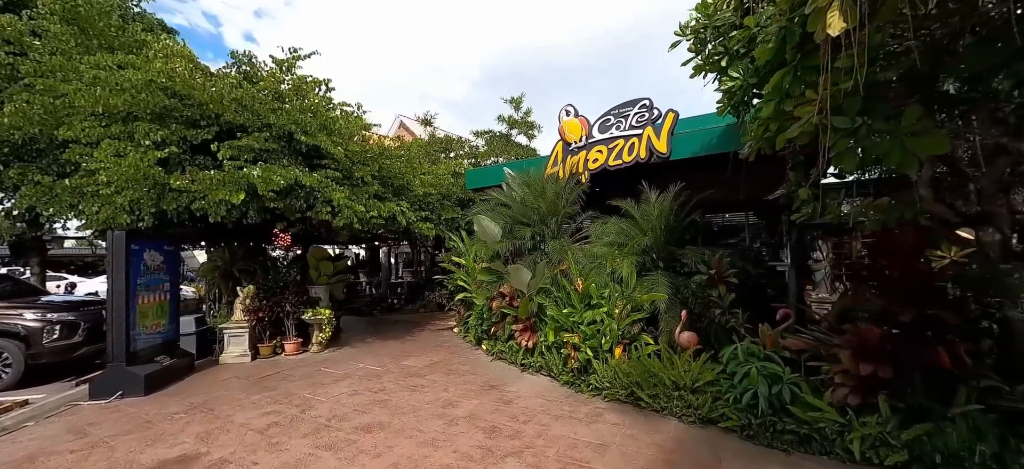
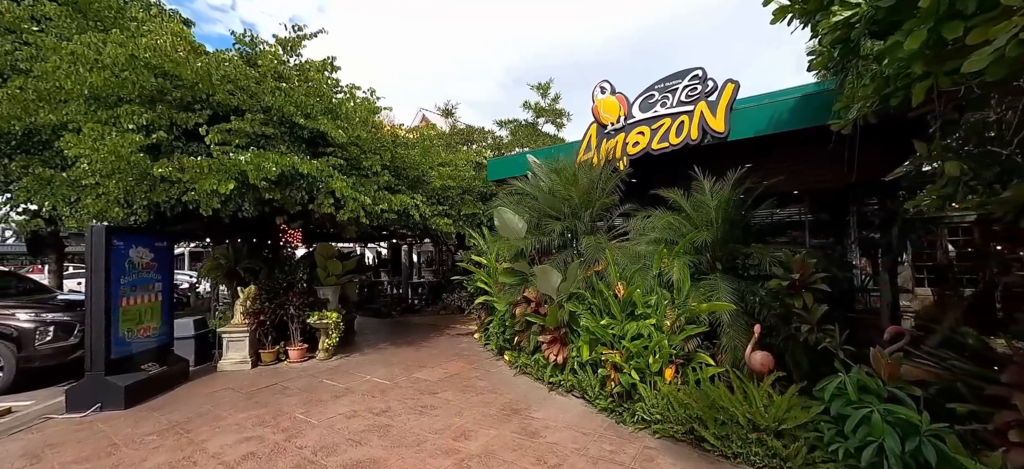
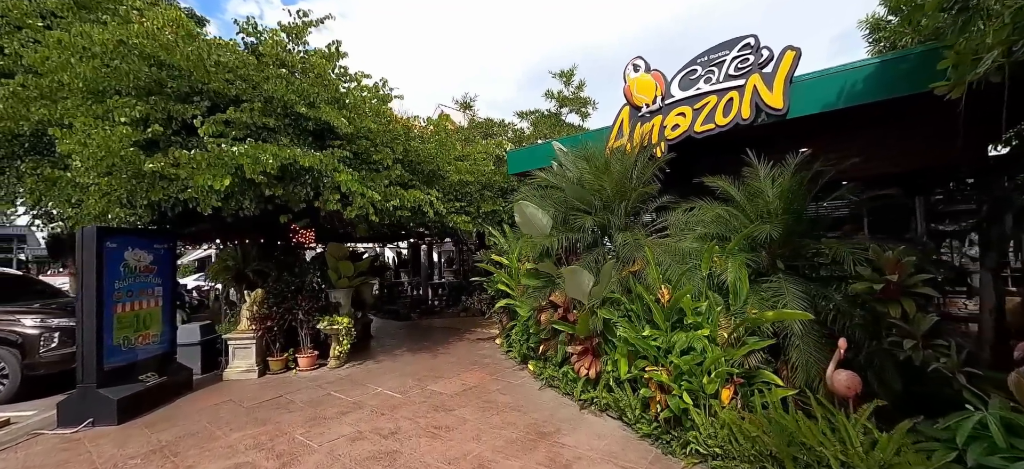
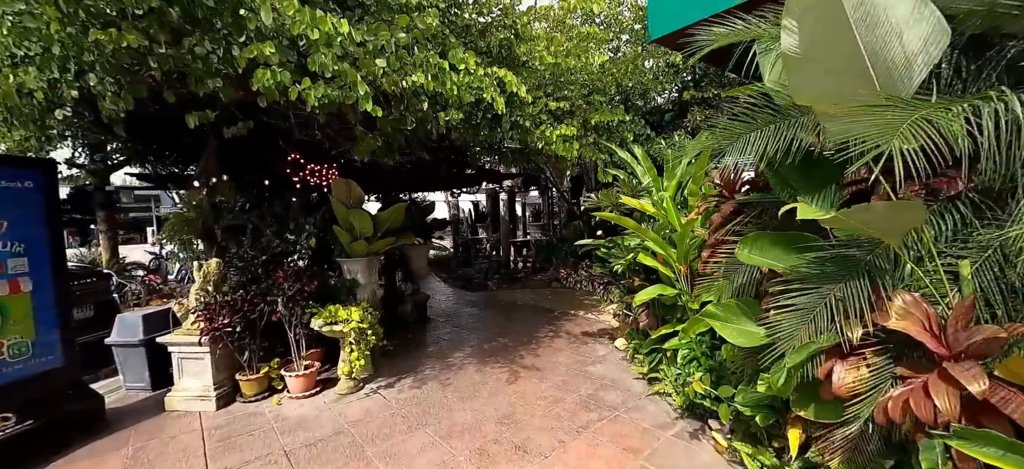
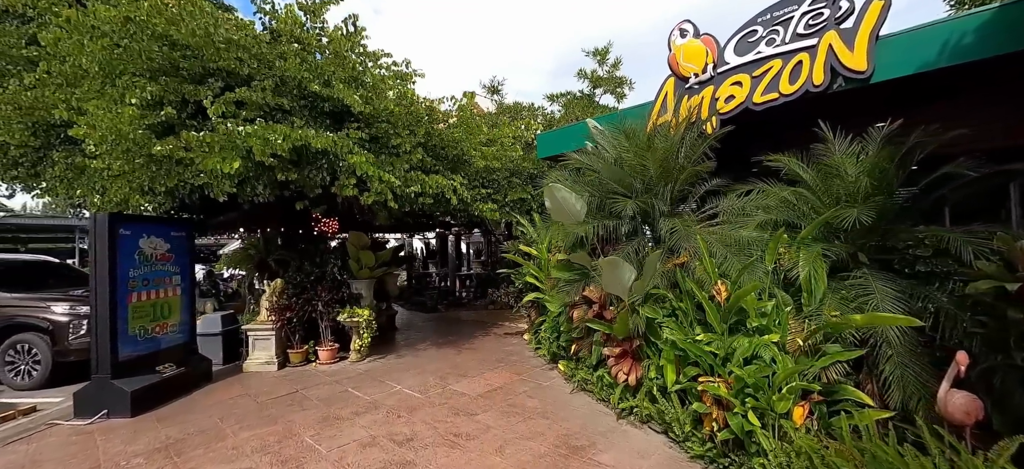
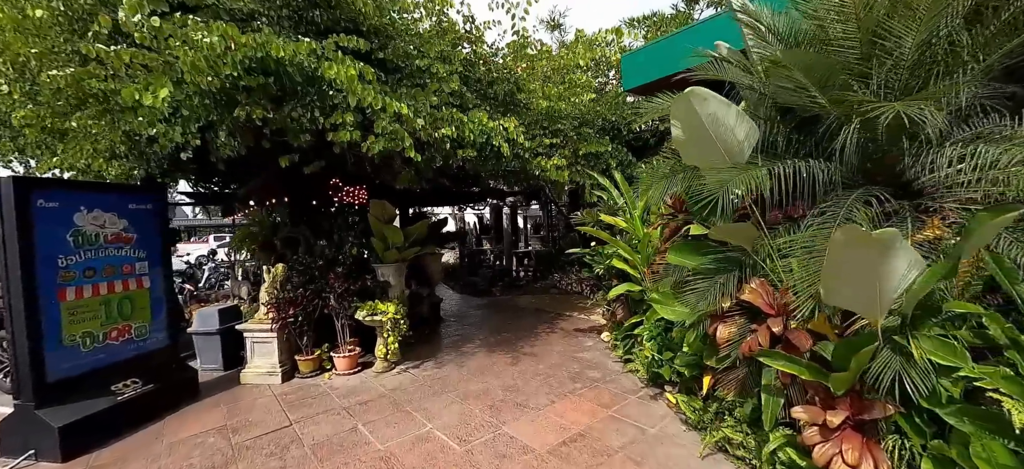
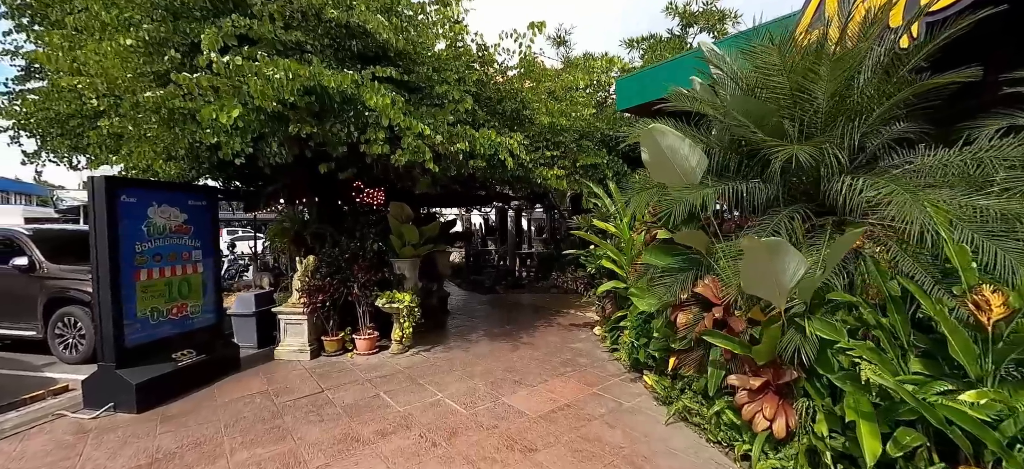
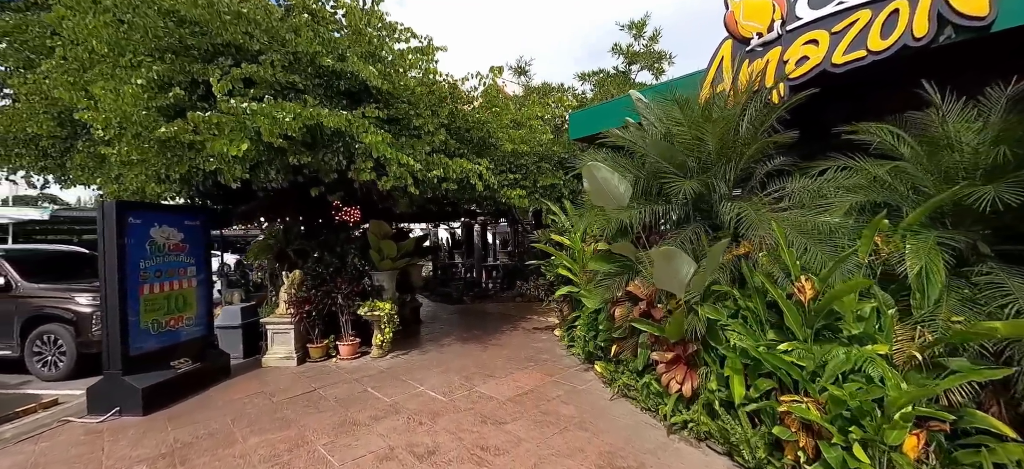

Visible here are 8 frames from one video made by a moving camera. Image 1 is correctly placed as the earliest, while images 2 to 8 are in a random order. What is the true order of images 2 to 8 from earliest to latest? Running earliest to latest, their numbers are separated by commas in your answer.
2, 3, 5, 8, 7, 6, 4
